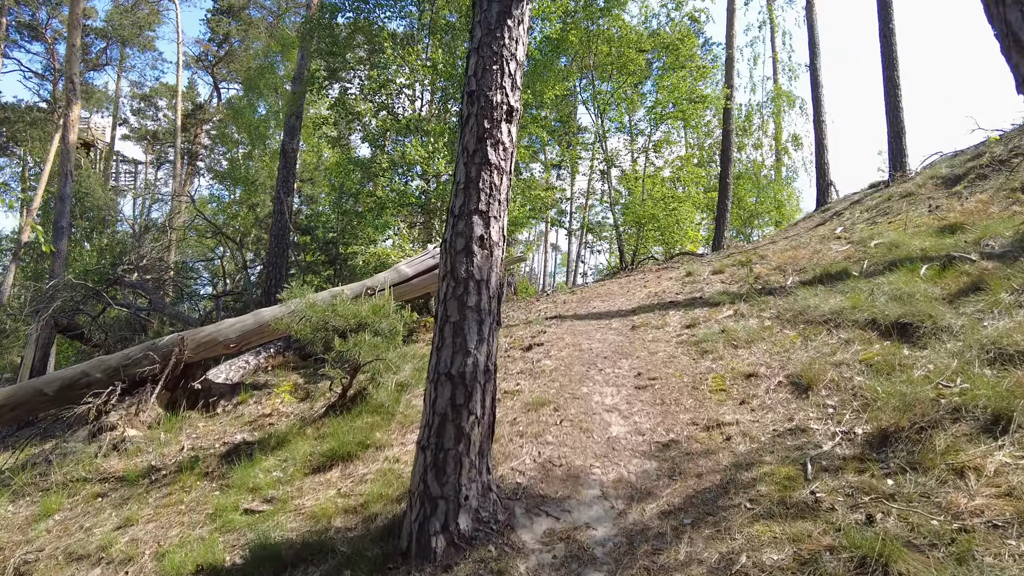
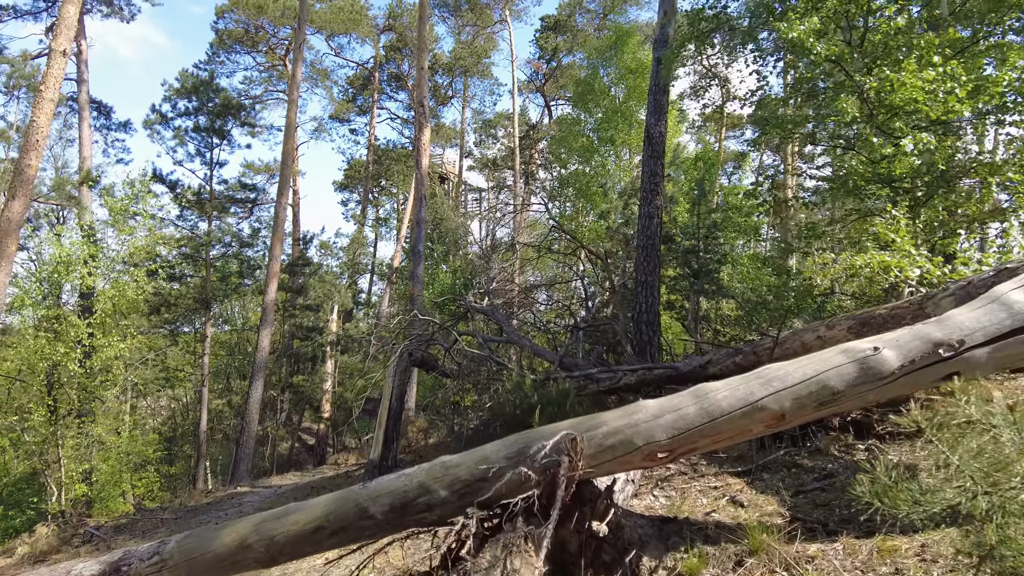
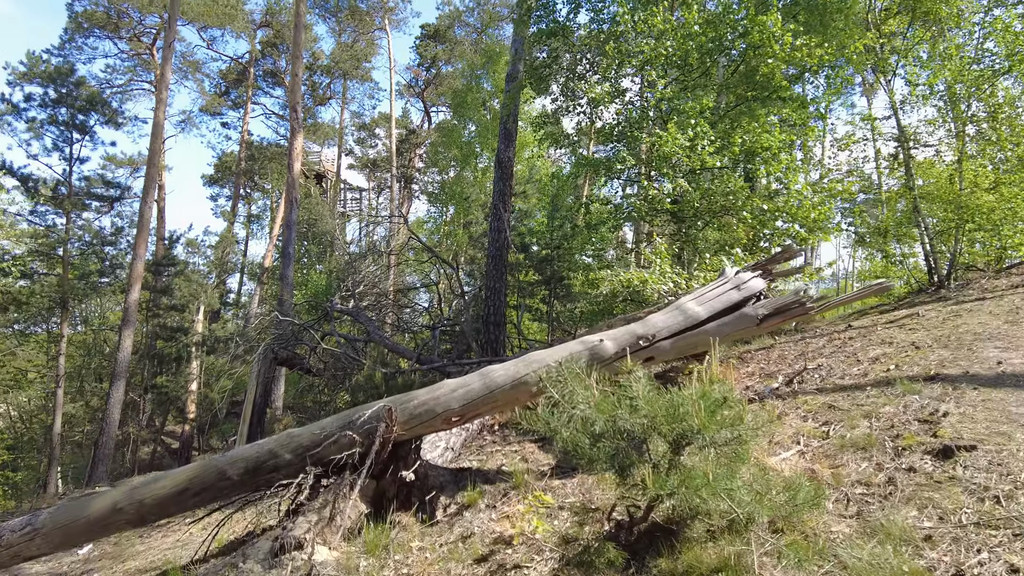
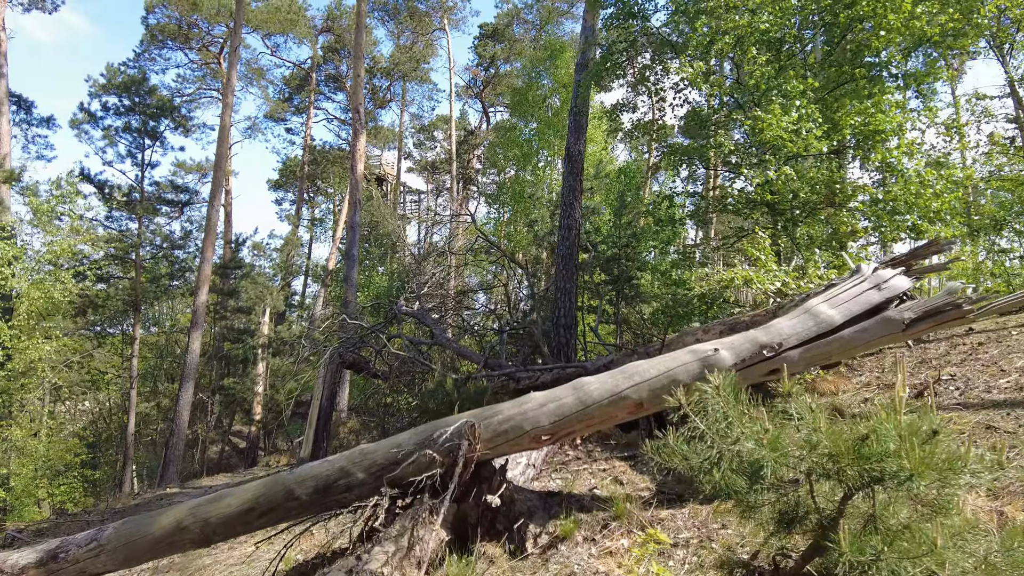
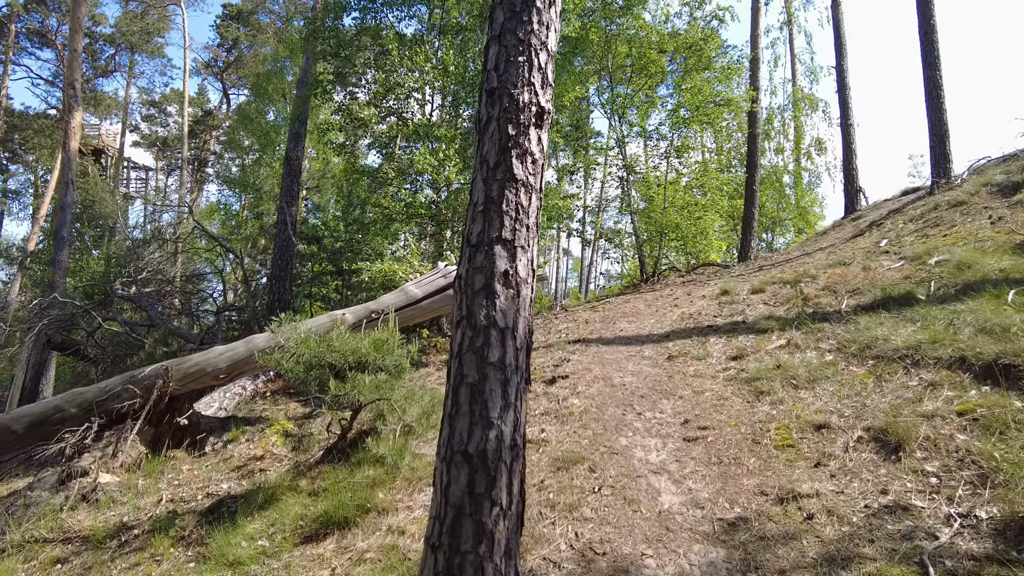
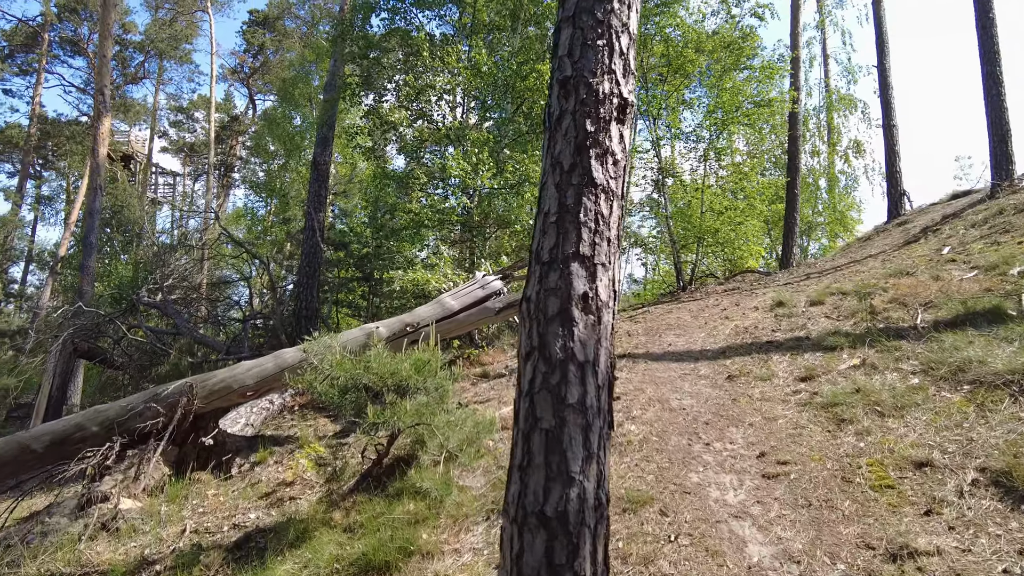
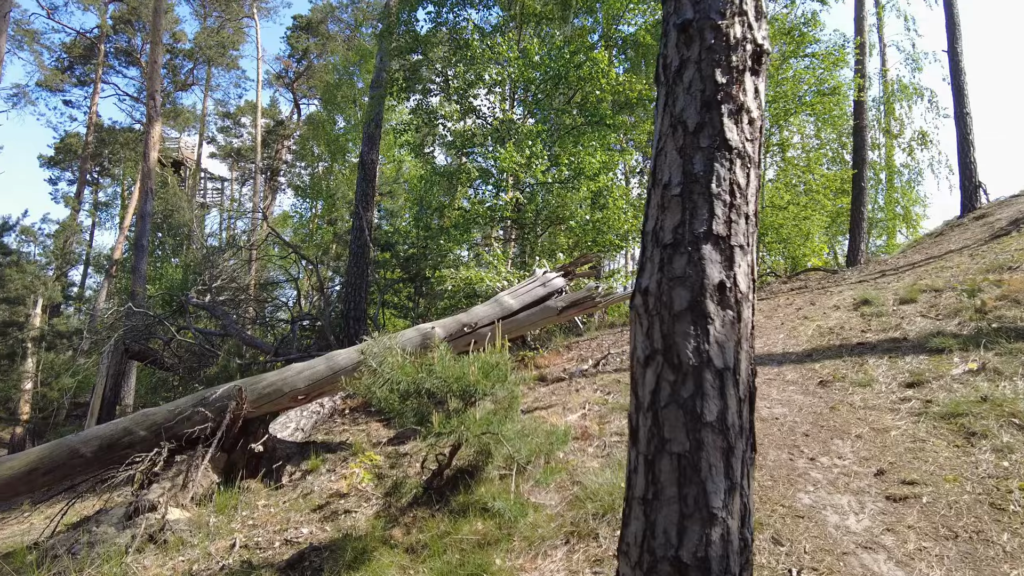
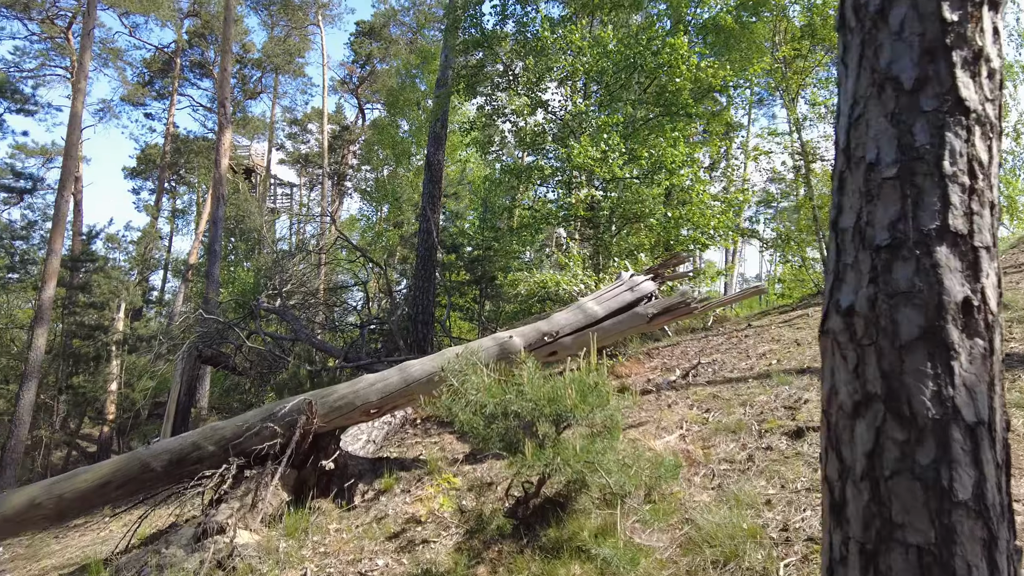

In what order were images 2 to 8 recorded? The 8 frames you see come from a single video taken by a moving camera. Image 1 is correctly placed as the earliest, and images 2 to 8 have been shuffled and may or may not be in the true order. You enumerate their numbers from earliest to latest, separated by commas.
5, 6, 7, 8, 3, 4, 2
